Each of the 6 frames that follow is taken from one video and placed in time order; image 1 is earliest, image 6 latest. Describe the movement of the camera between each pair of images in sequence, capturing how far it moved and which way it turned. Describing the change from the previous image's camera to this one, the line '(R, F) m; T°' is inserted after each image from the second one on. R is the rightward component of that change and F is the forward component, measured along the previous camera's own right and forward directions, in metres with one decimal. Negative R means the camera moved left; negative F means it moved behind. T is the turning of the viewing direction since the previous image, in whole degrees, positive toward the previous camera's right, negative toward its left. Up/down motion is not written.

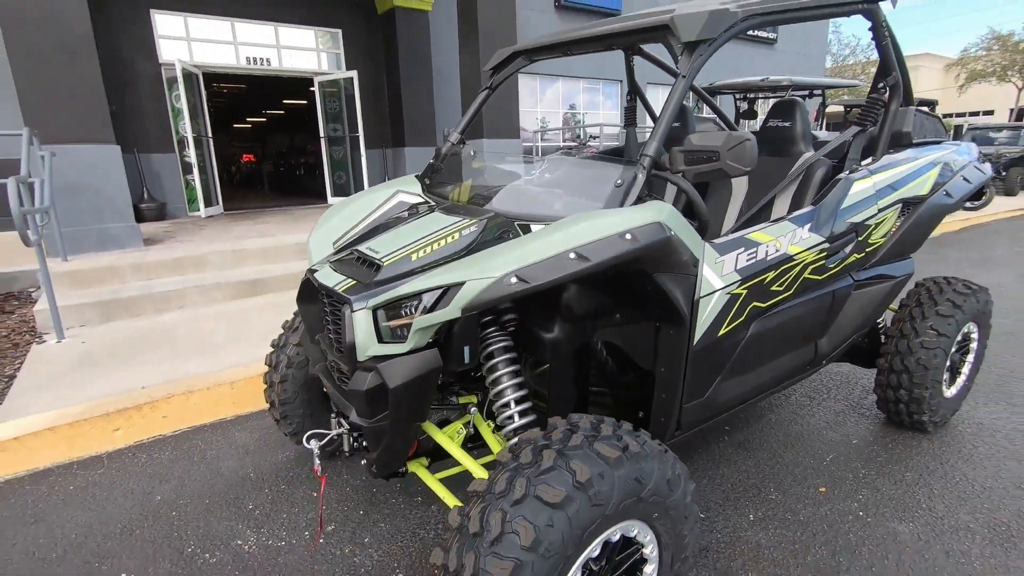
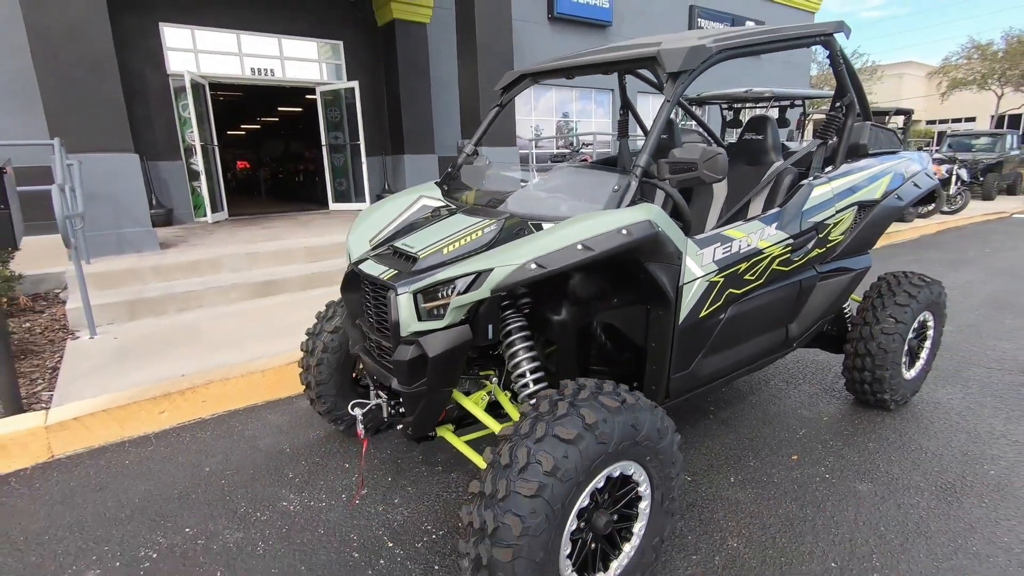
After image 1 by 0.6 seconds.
(-0.1, -0.3) m; +1°
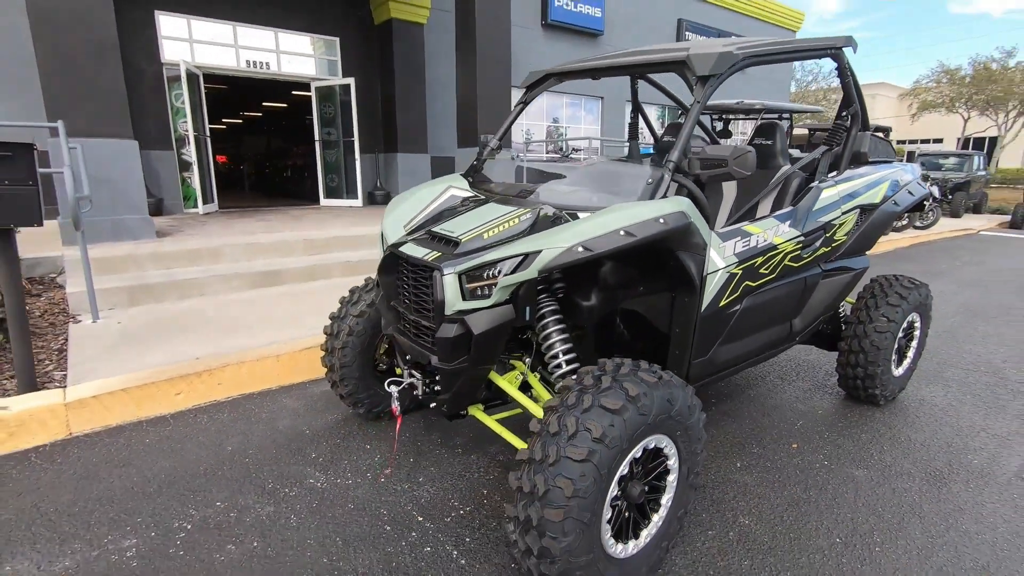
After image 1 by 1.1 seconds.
(-0.2, -0.1) m; +2°
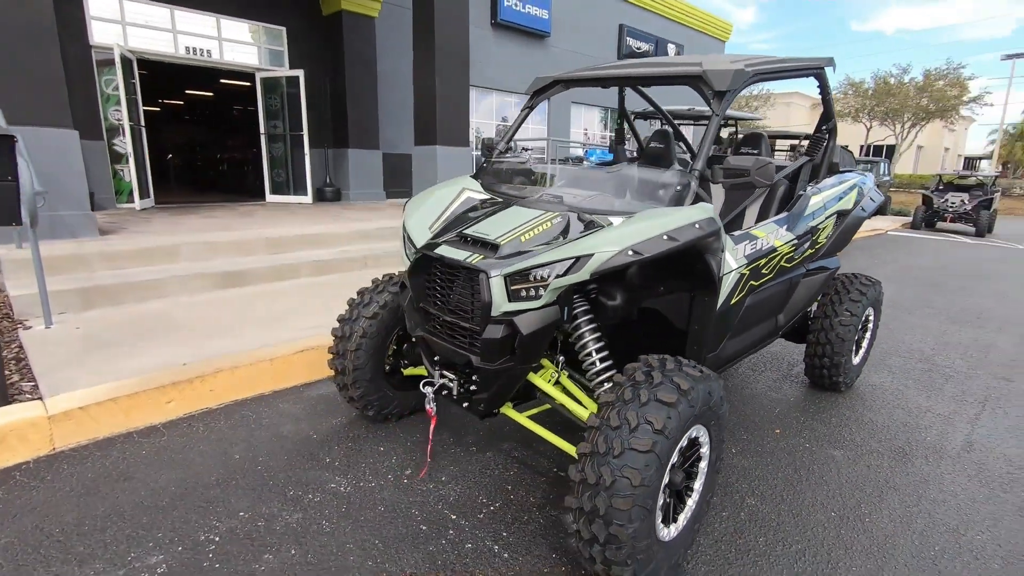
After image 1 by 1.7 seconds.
(-0.4, 0.0) m; +7°
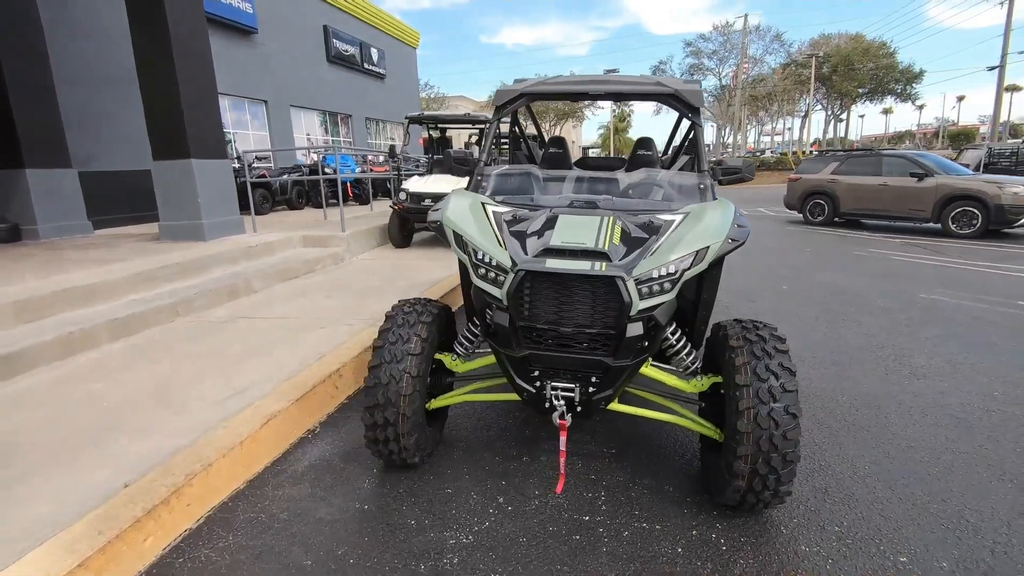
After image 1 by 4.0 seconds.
(-1.6, +0.4) m; +31°
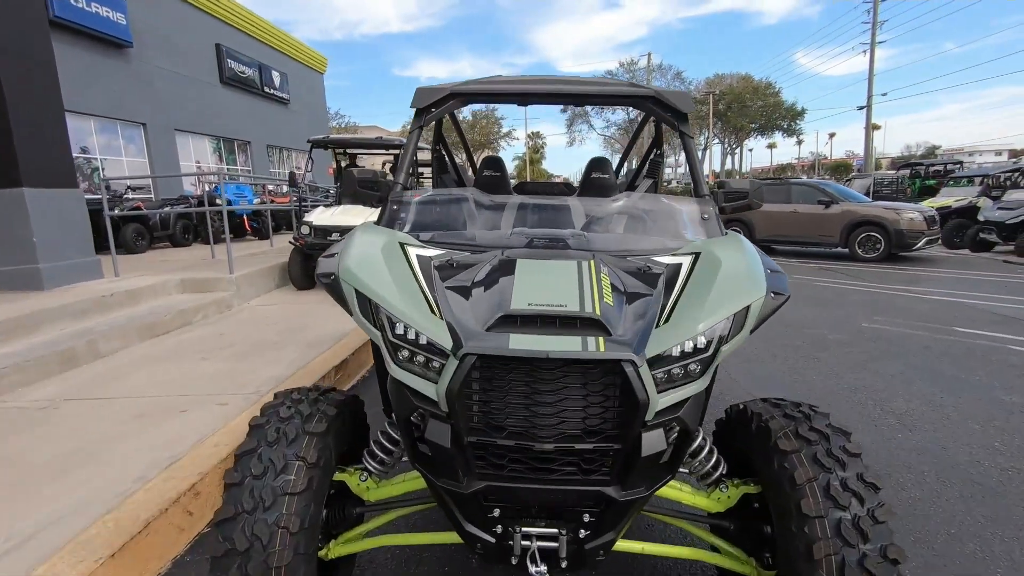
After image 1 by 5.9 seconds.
(-0.1, +0.9) m; +9°
